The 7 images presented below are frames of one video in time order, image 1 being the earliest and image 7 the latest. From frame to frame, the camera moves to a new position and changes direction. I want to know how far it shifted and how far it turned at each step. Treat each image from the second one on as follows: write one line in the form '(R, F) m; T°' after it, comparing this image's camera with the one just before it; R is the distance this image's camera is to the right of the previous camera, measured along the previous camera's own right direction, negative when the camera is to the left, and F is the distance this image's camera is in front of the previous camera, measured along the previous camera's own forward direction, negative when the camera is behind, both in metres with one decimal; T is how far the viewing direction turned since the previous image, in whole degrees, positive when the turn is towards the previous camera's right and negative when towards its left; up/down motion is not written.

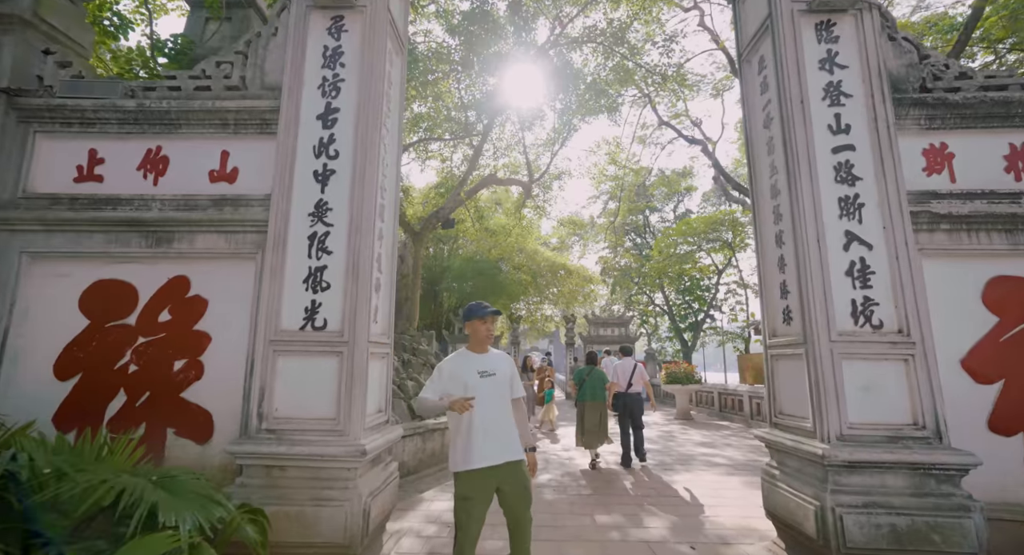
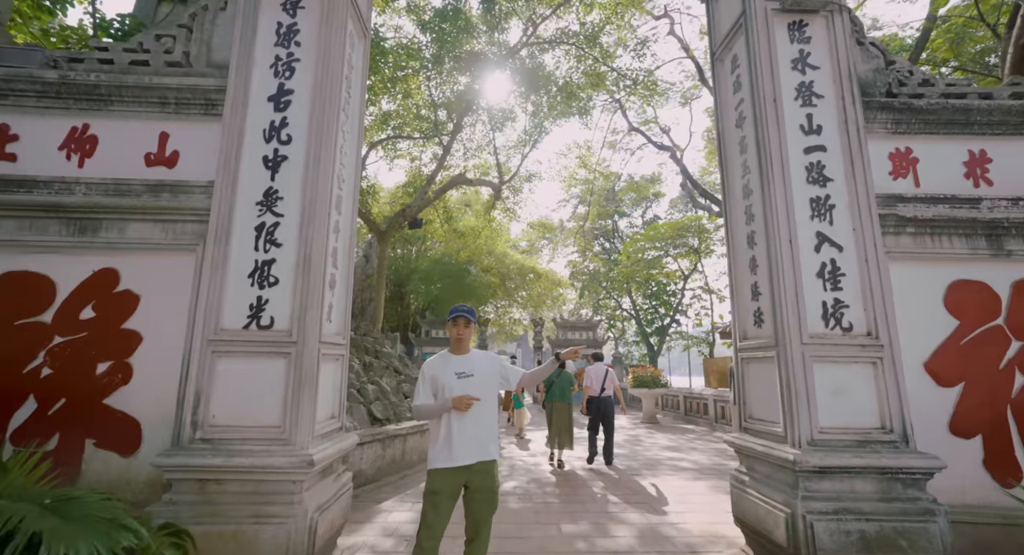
(0.0, +0.2) m; +4°
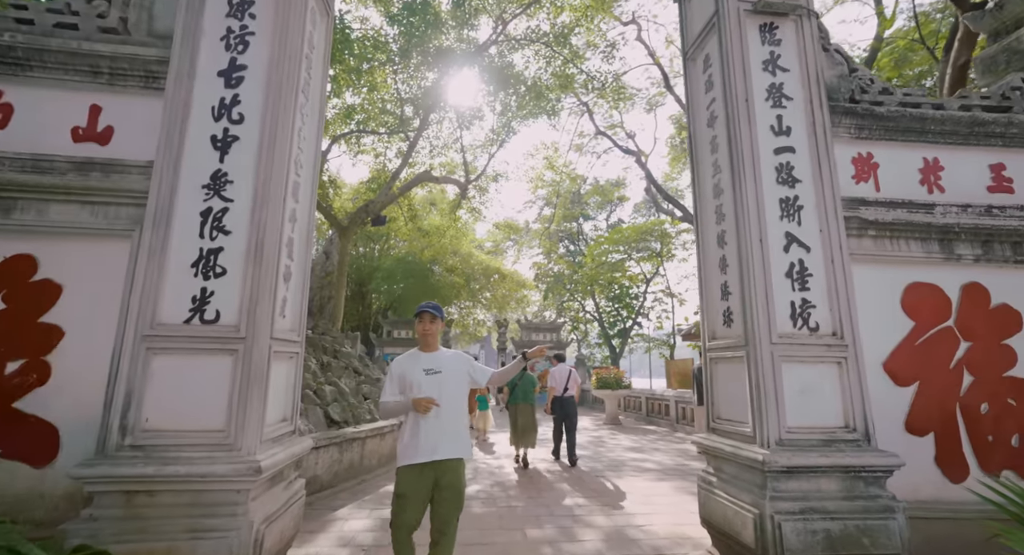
(0.0, +0.1) m; +4°
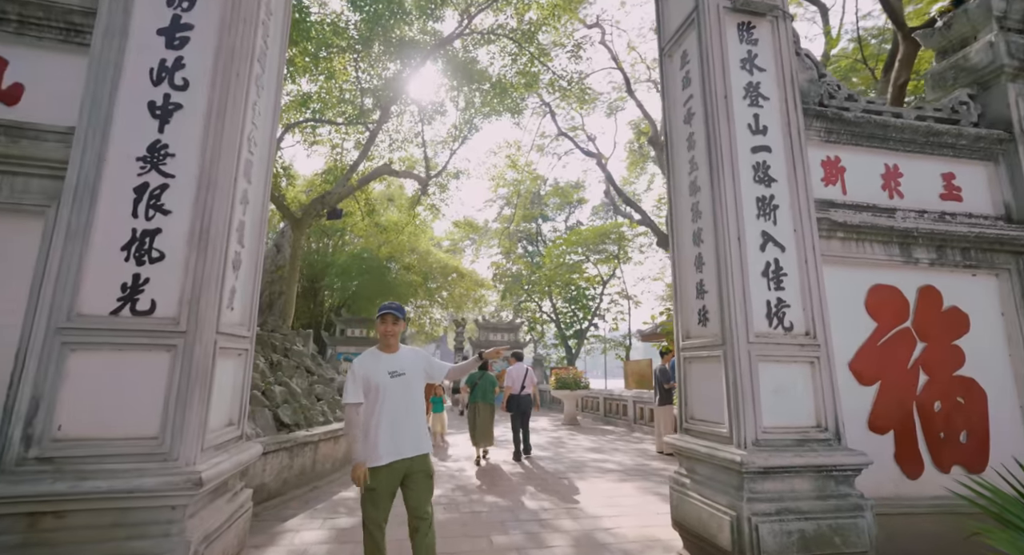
(-0.1, +0.2) m; +5°
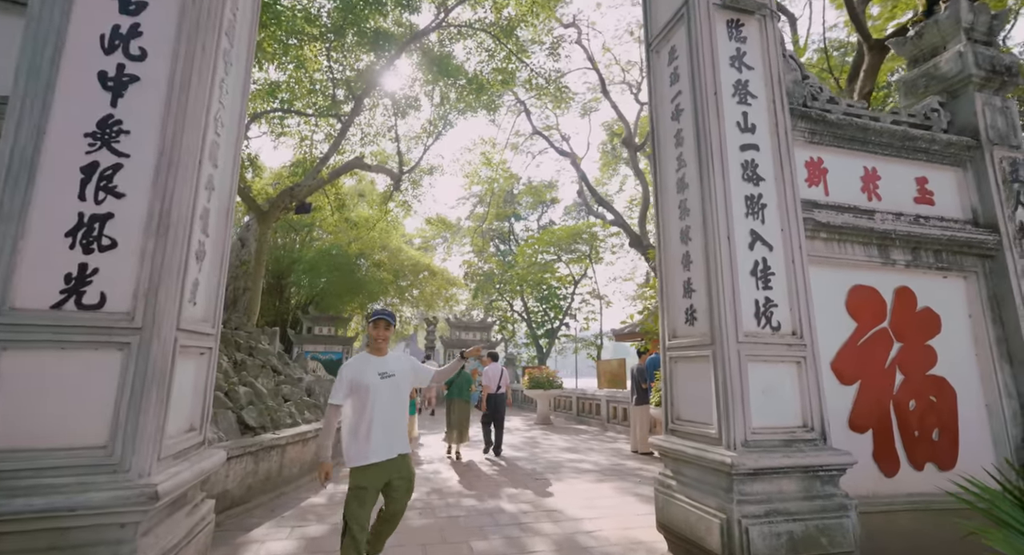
(-0.1, +0.1) m; +4°
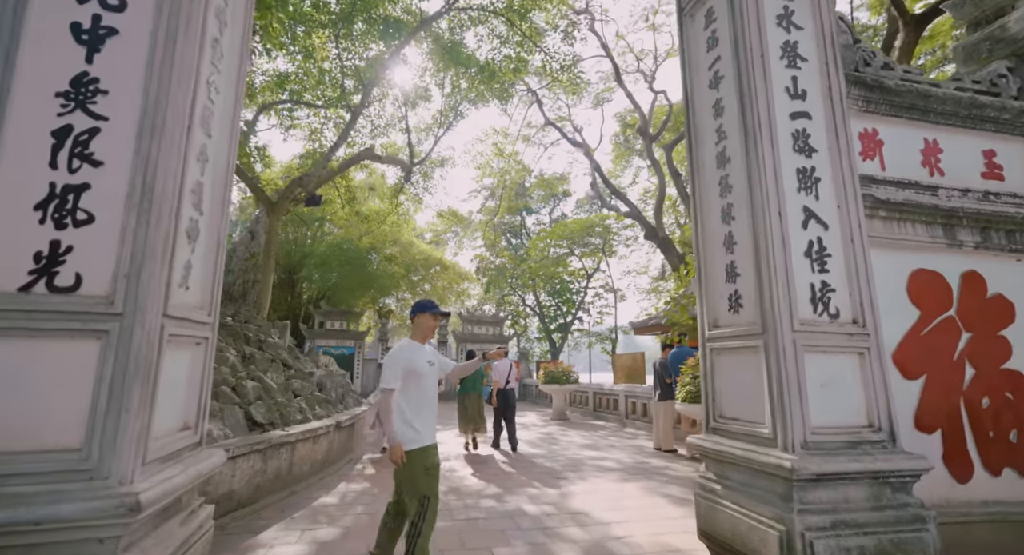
(-0.1, +0.3) m; -1°
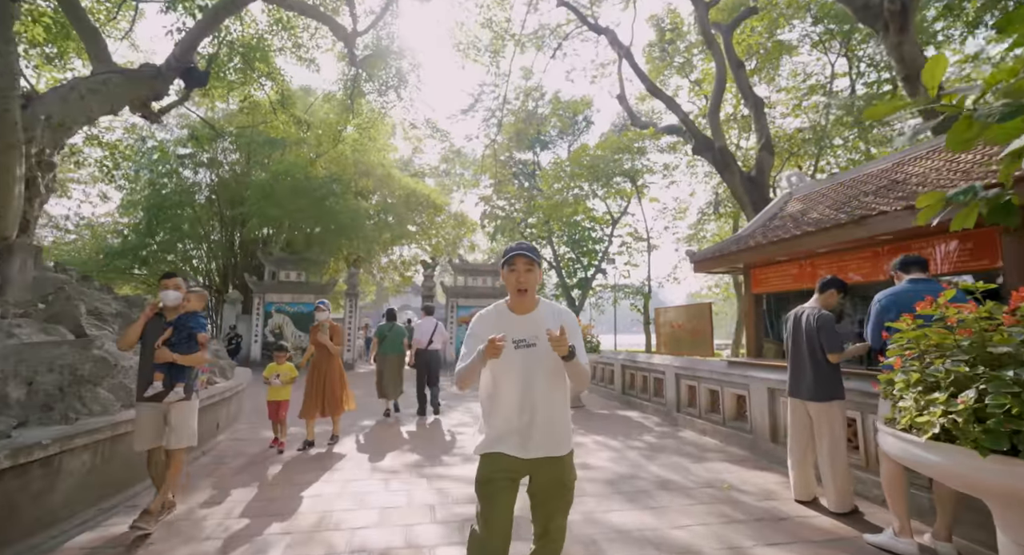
(+0.7, +4.6) m; -3°
